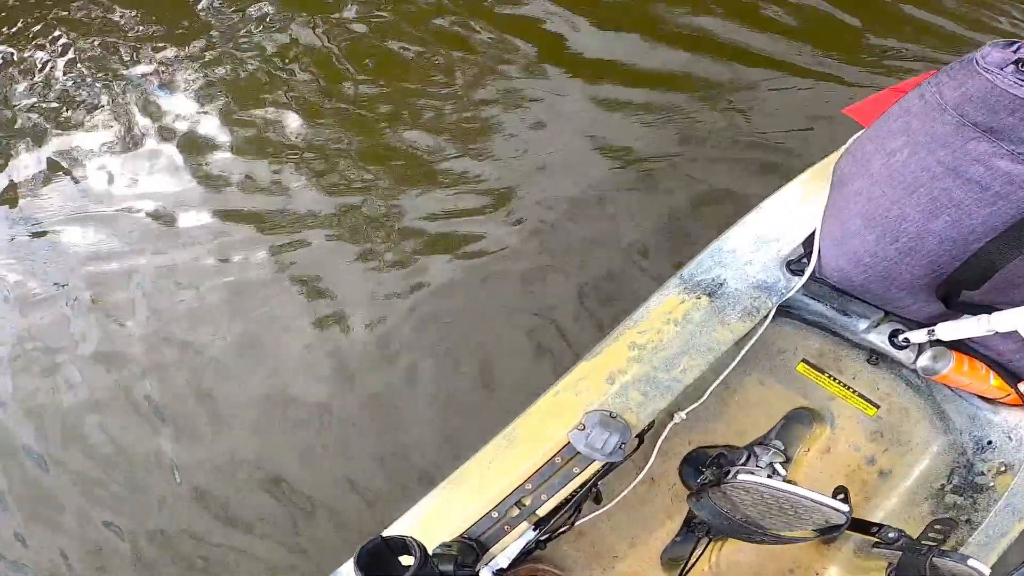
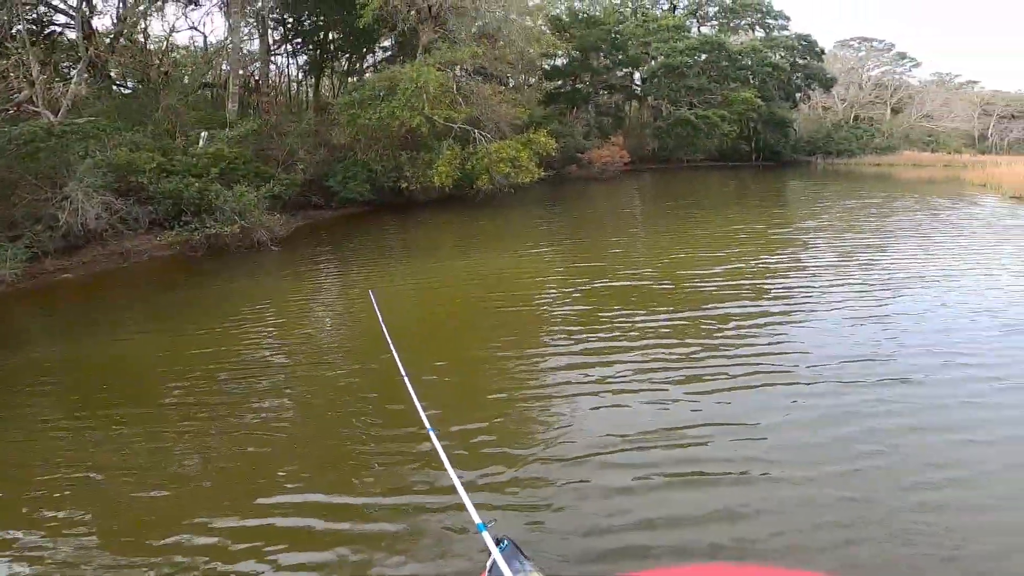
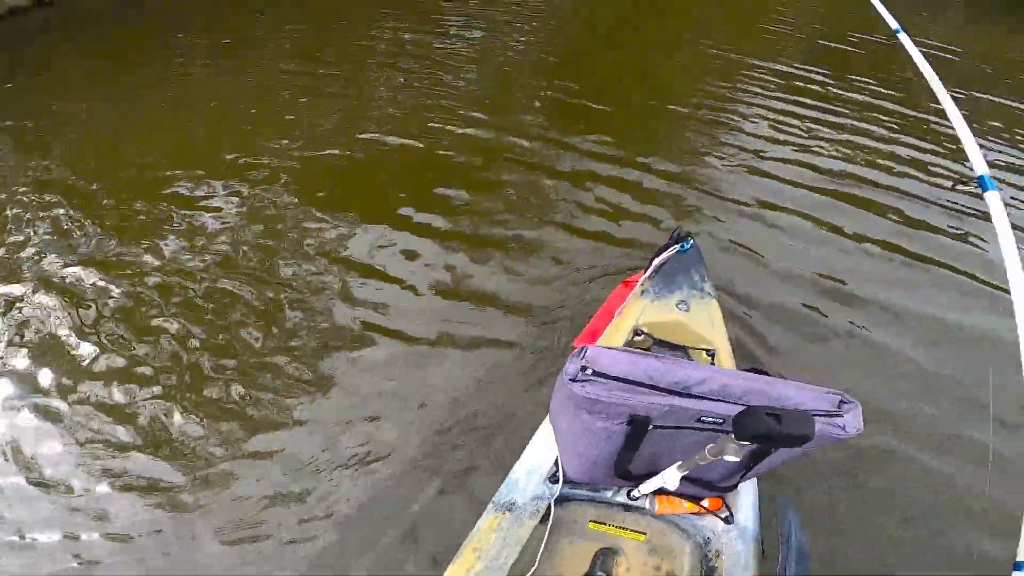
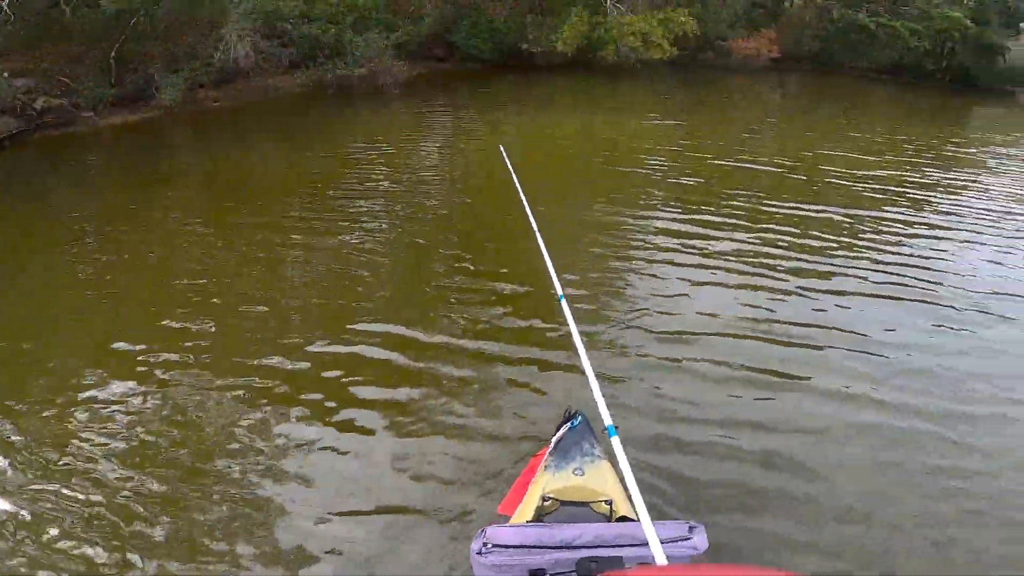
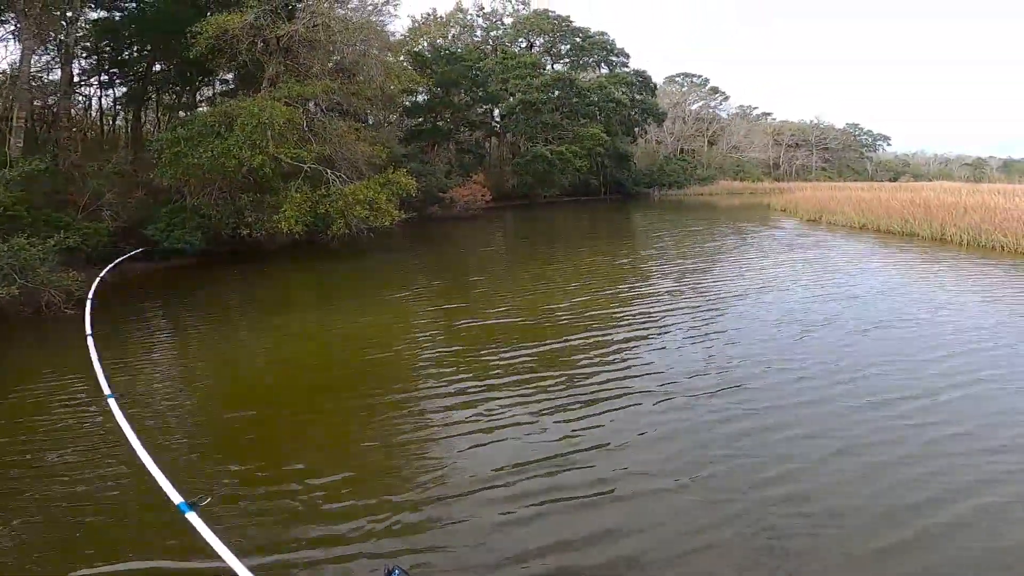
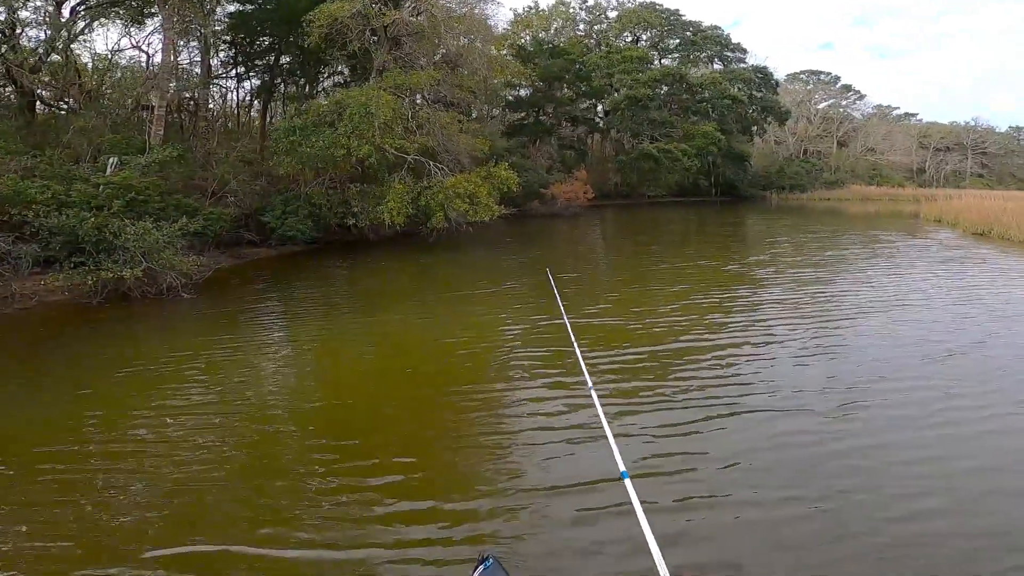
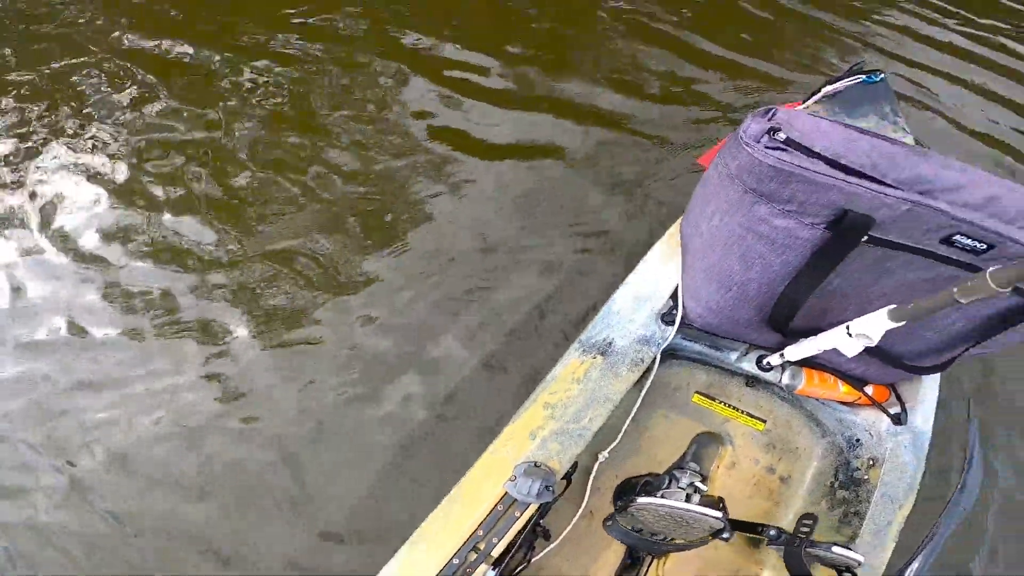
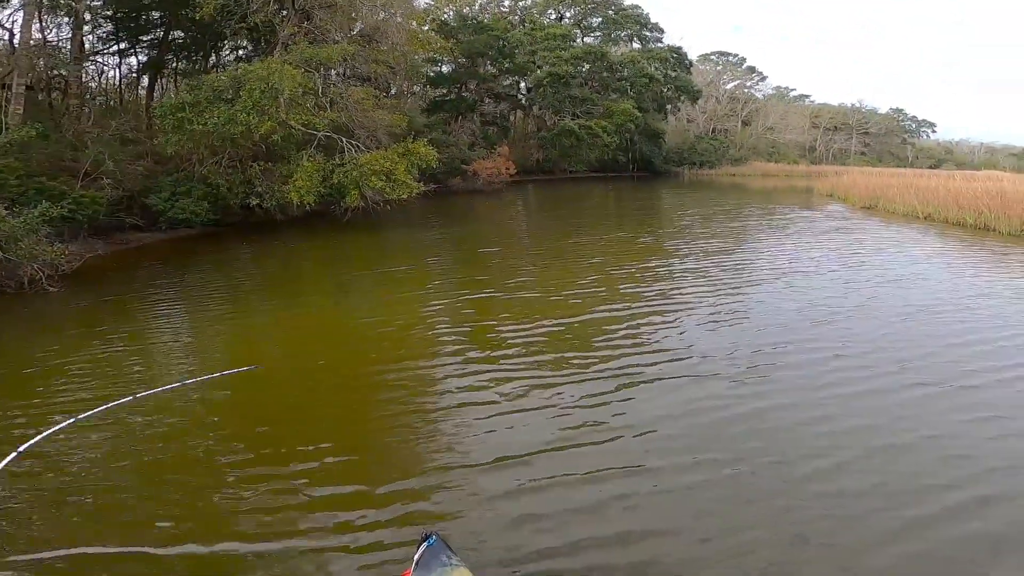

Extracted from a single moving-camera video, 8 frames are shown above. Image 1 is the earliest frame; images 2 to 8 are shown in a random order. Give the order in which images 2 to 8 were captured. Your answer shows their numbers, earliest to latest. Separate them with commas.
7, 3, 4, 2, 5, 6, 8
